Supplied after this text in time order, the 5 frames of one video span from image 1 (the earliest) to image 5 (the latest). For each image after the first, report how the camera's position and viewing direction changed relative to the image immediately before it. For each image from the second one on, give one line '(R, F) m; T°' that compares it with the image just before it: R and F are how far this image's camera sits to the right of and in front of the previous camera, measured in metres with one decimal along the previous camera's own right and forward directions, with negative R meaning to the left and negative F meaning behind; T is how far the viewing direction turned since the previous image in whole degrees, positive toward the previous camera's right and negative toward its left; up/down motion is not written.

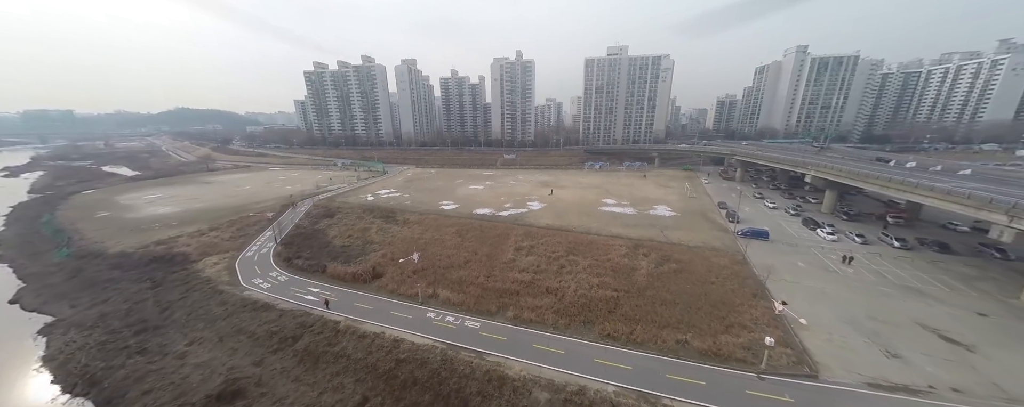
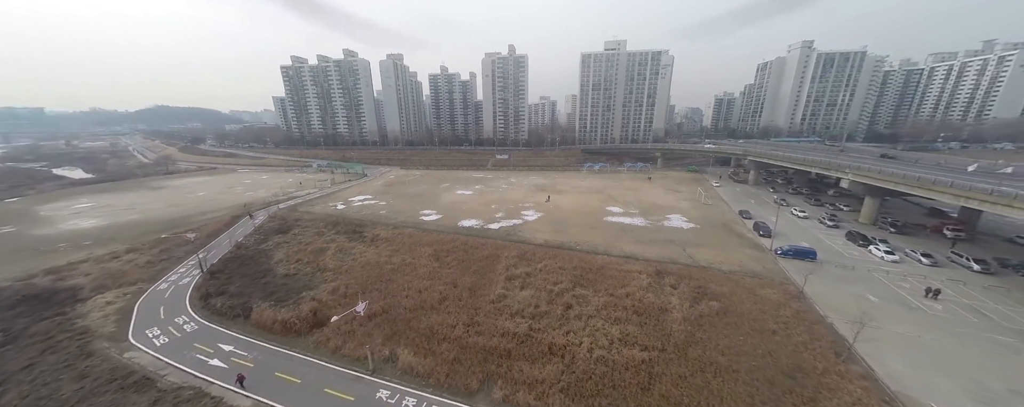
(+0.2, +5.1) m; +1°
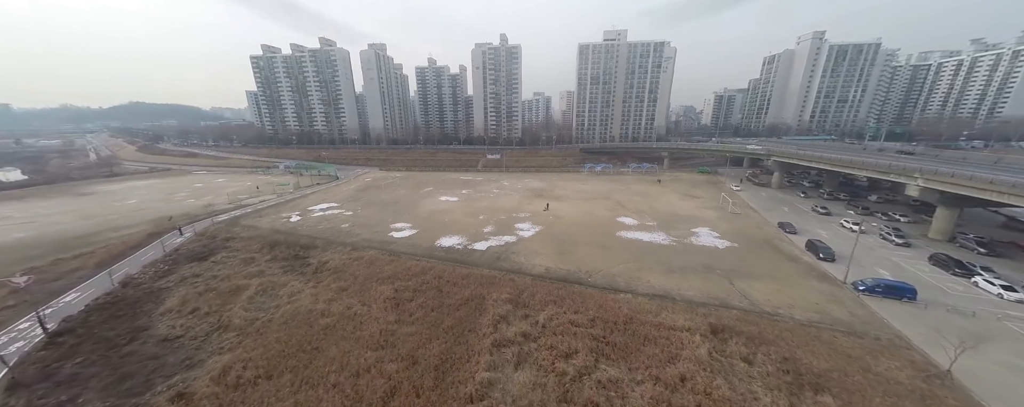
(+0.2, +6.0) m; +1°
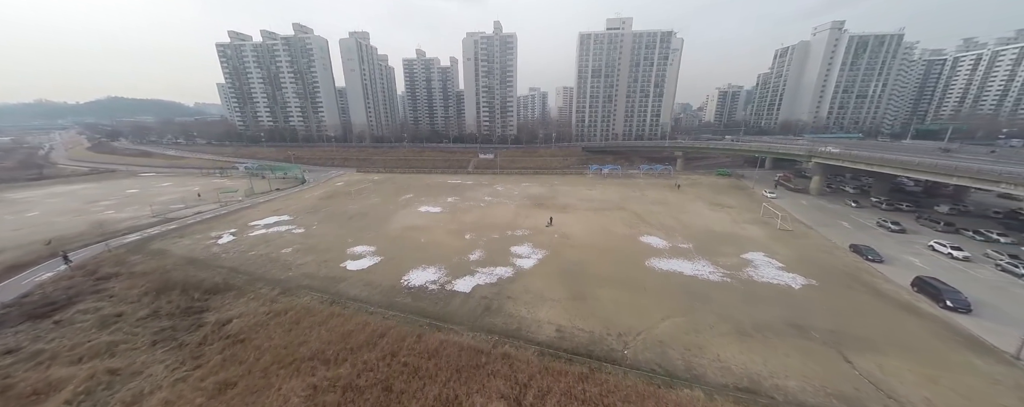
(0.0, +6.3) m; +1°
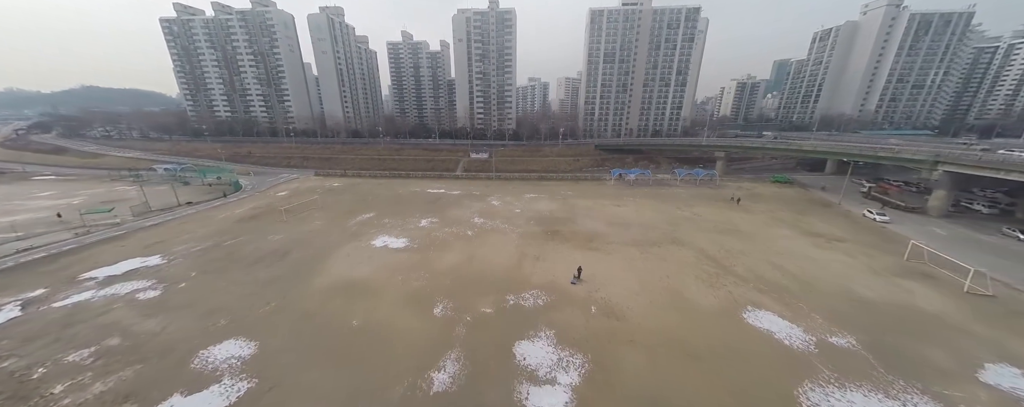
(-0.4, +10.1) m; +1°
